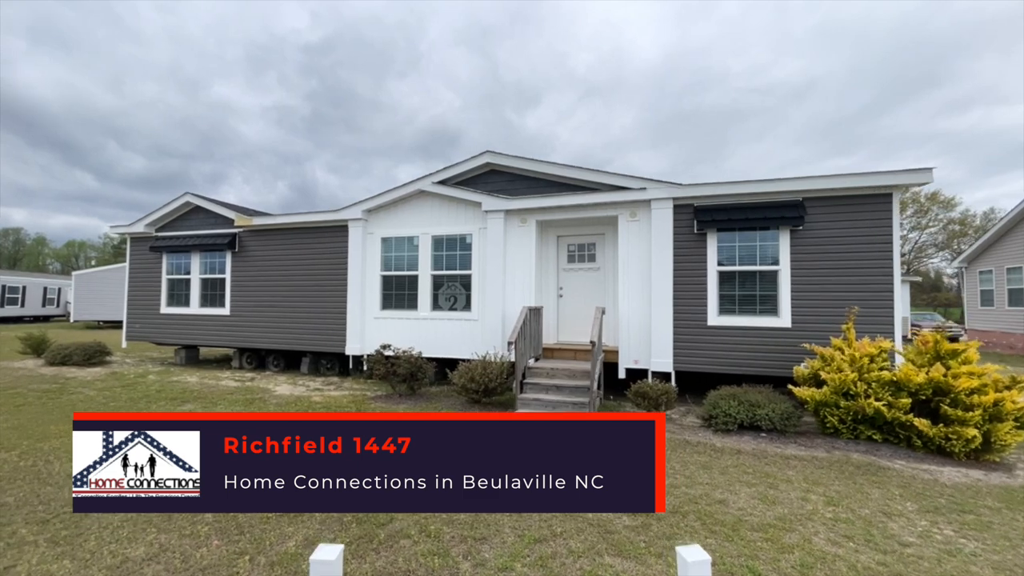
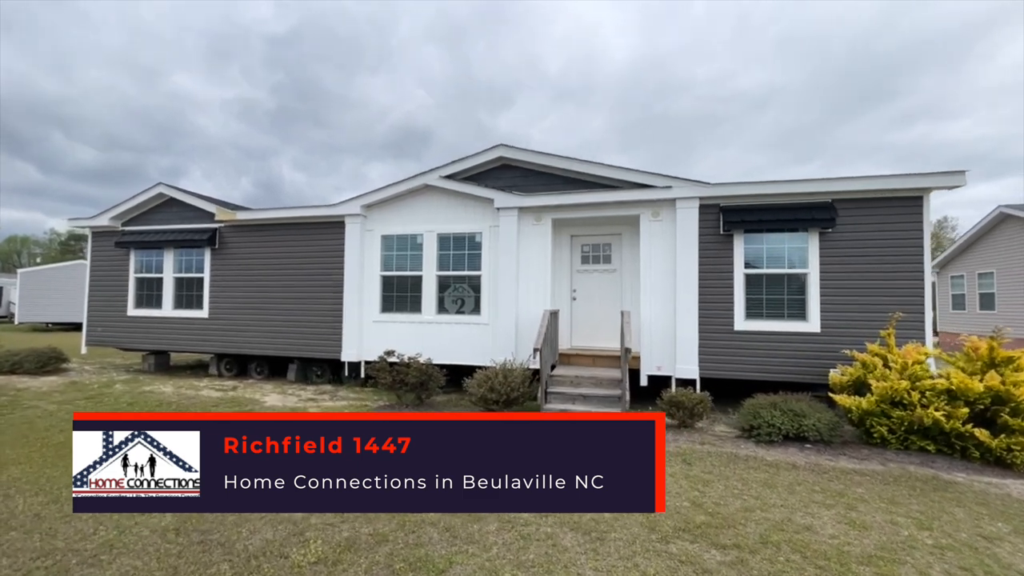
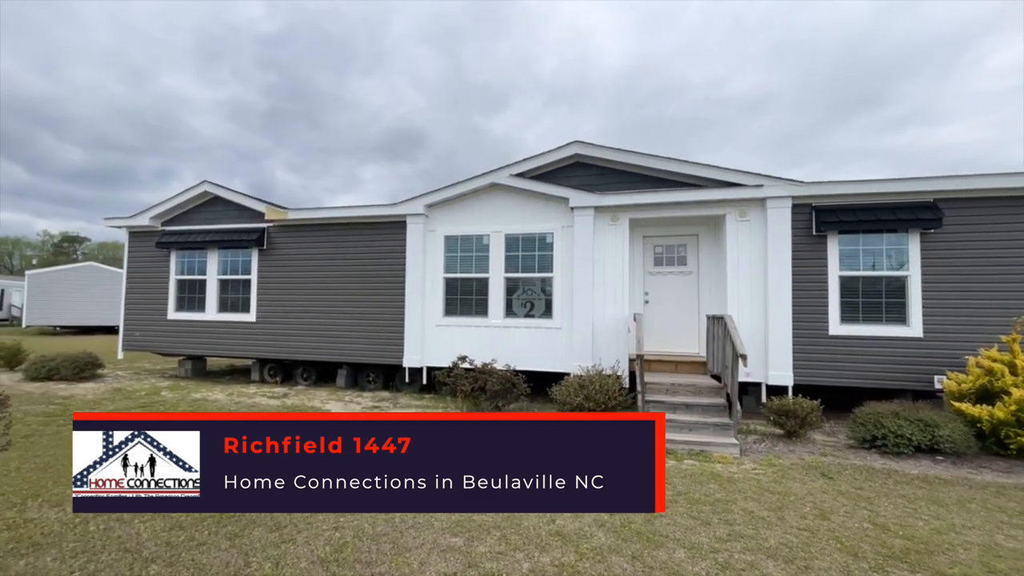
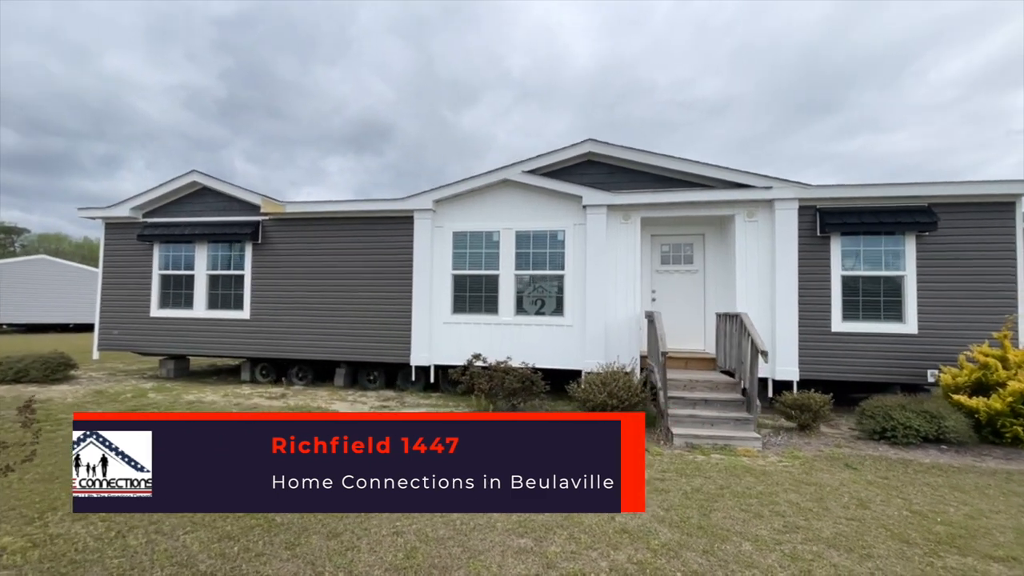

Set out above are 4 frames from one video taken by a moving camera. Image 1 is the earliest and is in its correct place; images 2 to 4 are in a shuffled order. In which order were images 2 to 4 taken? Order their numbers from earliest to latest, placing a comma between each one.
2, 3, 4
